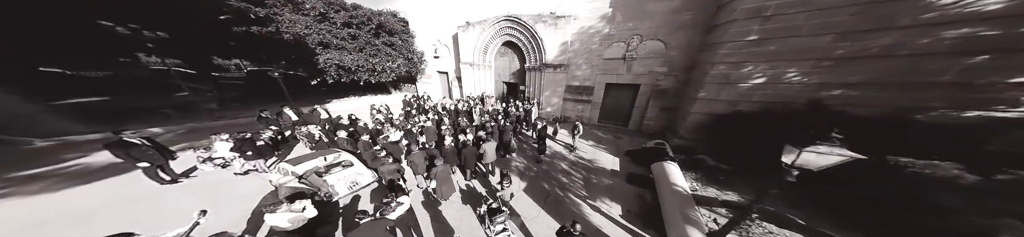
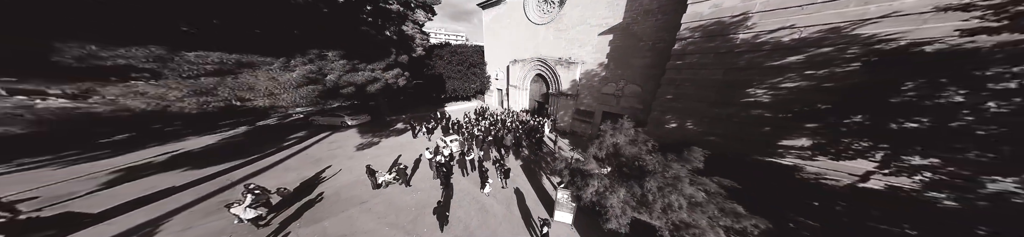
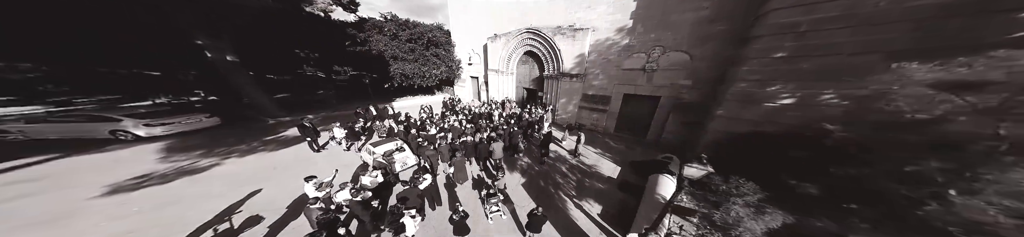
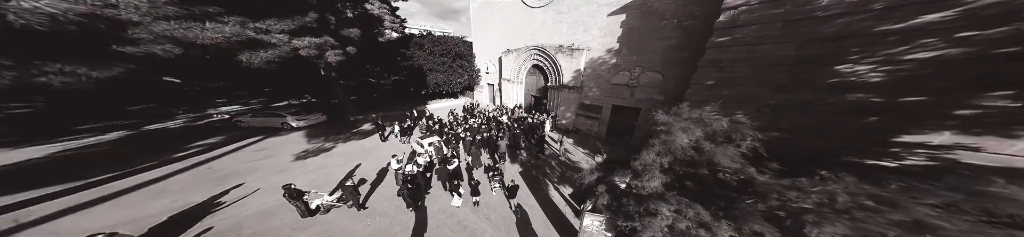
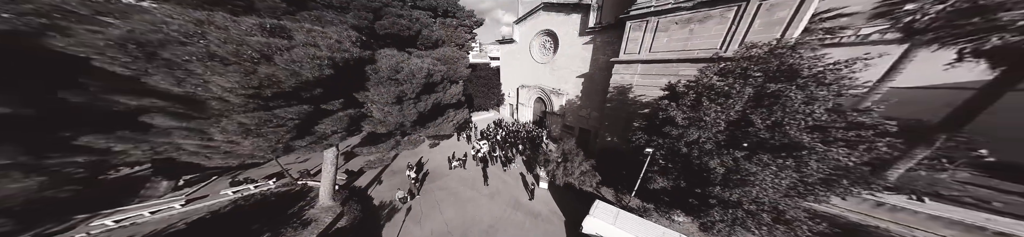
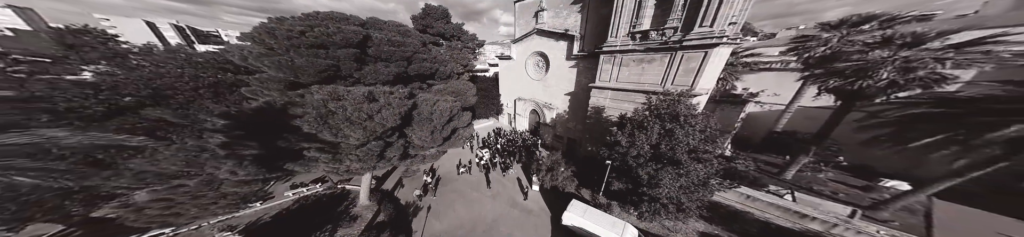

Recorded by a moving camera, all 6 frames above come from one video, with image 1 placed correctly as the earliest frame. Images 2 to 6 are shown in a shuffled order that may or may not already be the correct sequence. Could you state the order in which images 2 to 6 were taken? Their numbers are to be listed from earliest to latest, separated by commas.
3, 4, 2, 5, 6
